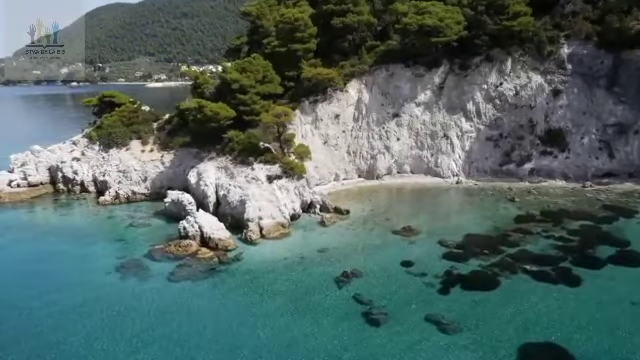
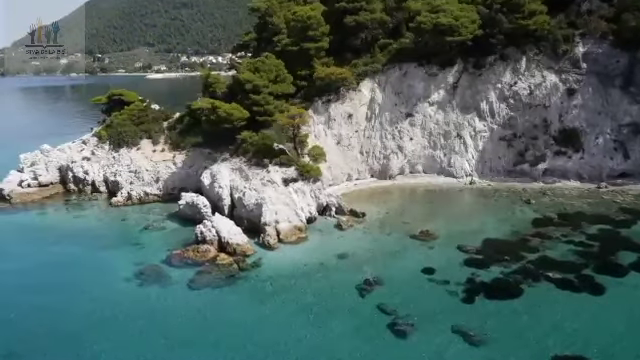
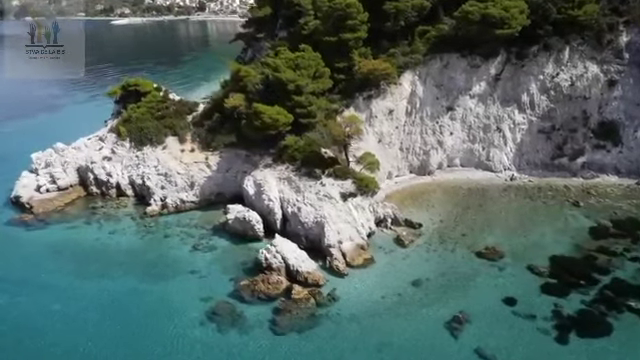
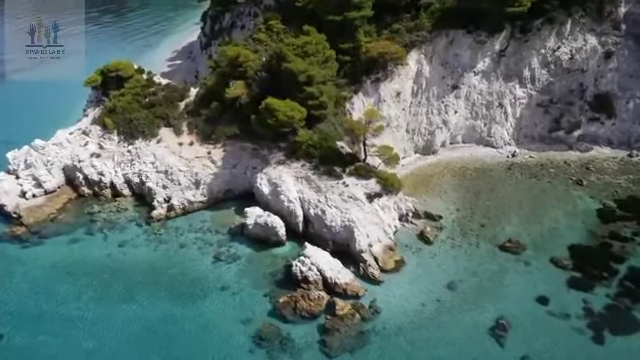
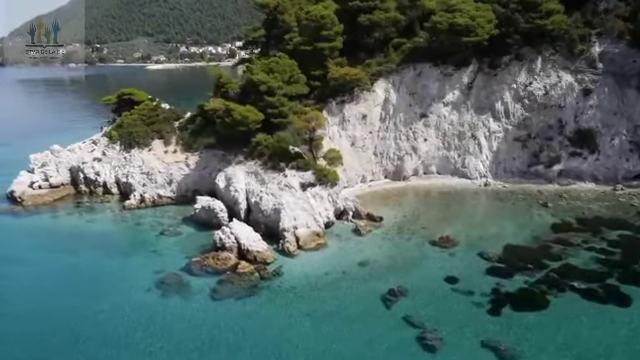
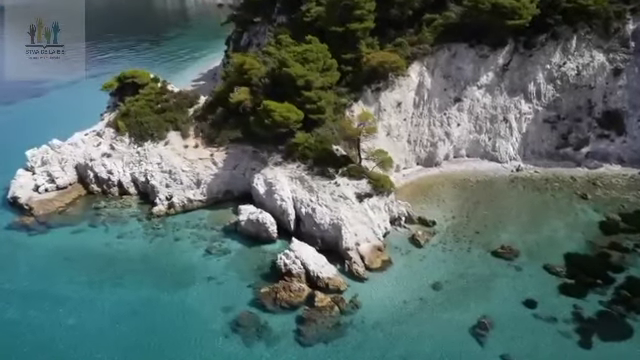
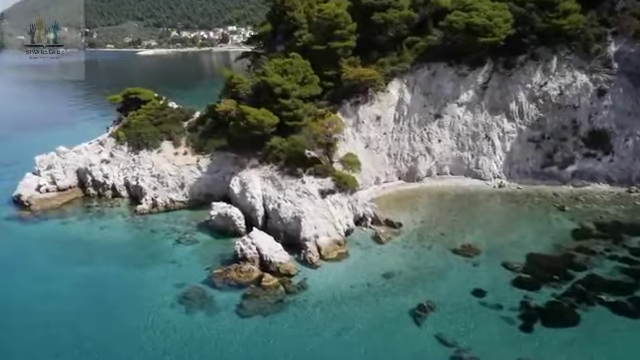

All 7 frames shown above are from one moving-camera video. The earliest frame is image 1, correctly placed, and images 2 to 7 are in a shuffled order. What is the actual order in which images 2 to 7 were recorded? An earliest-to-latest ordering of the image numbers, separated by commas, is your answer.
2, 5, 7, 3, 6, 4
